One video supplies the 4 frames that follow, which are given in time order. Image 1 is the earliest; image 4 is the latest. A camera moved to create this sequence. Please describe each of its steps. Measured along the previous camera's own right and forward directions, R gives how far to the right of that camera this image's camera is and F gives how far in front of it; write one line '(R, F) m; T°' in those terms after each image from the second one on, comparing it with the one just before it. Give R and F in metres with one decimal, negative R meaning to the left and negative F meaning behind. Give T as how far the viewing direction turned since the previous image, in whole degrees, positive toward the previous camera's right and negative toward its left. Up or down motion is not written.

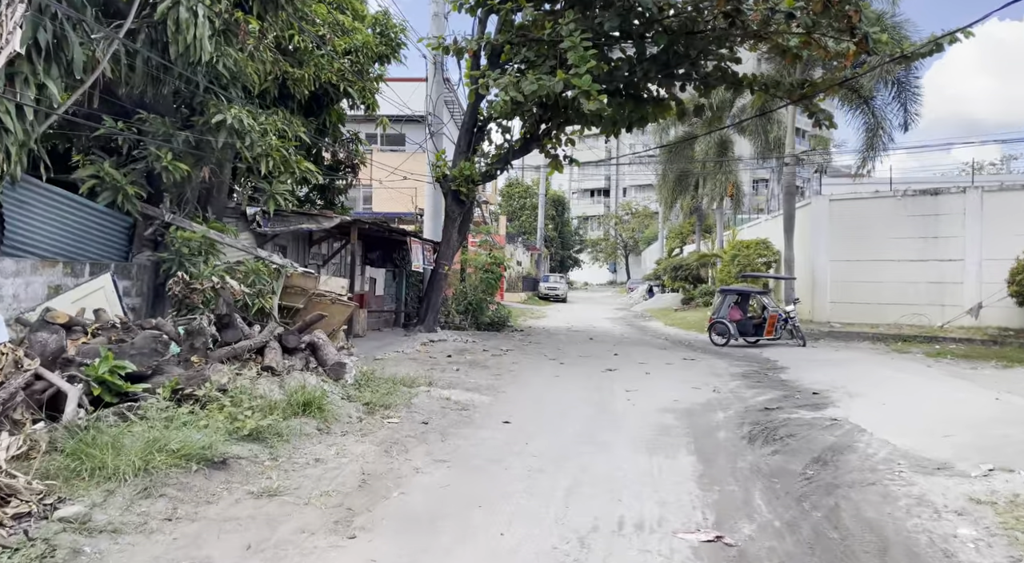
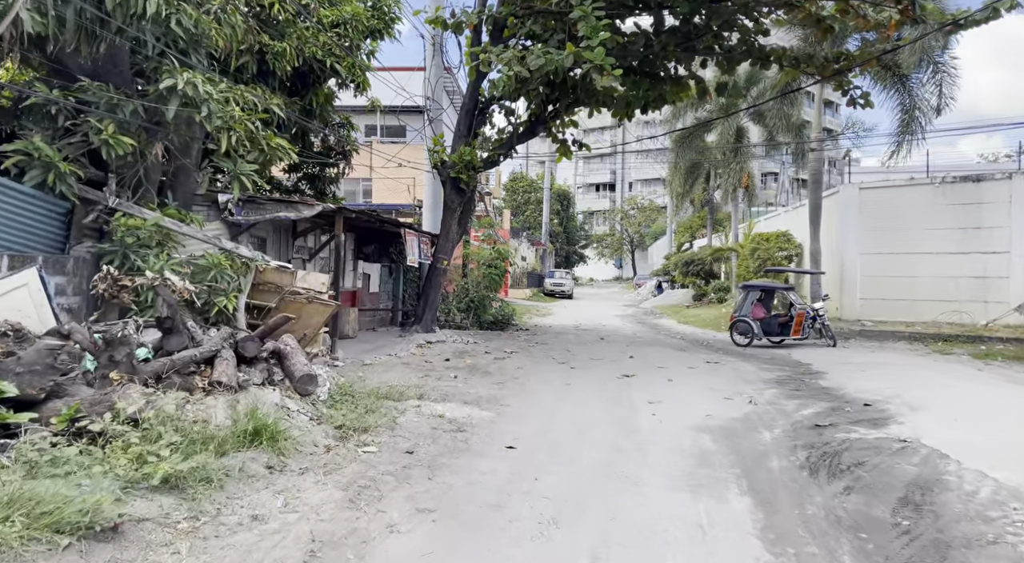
(0.0, +1.3) m; 0°
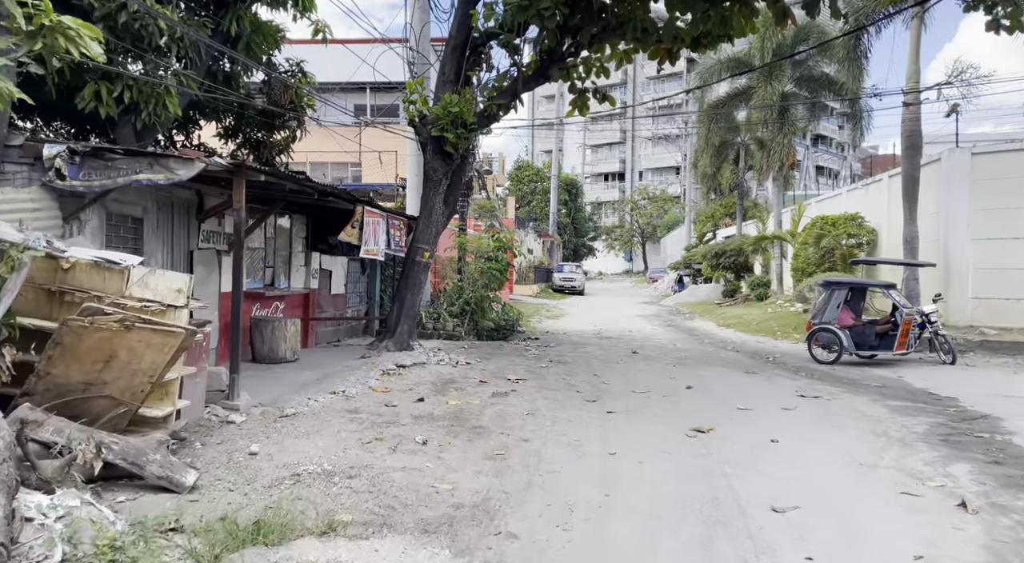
(0.0, +3.8) m; 0°
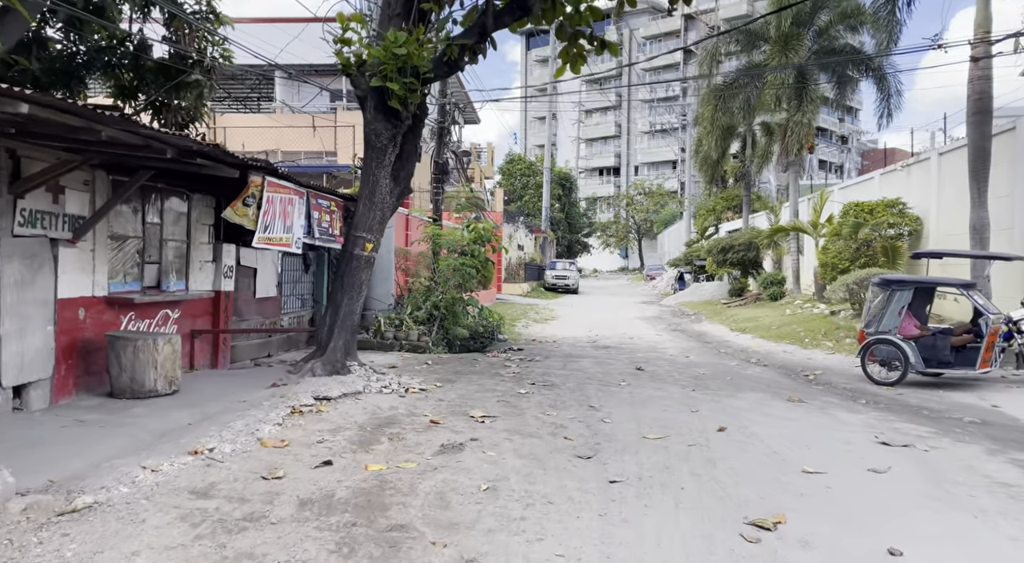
(+0.3, +2.6) m; 0°
